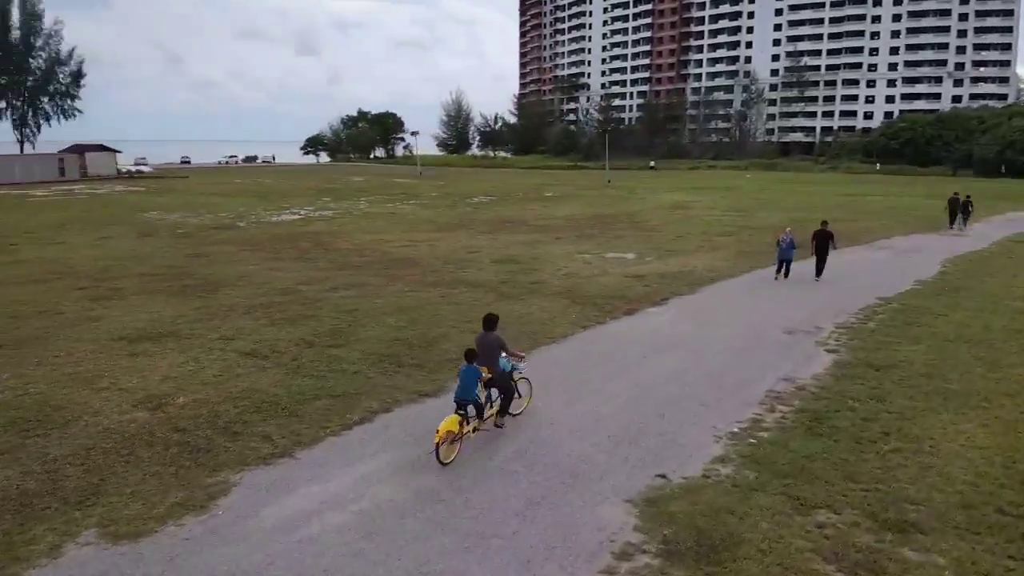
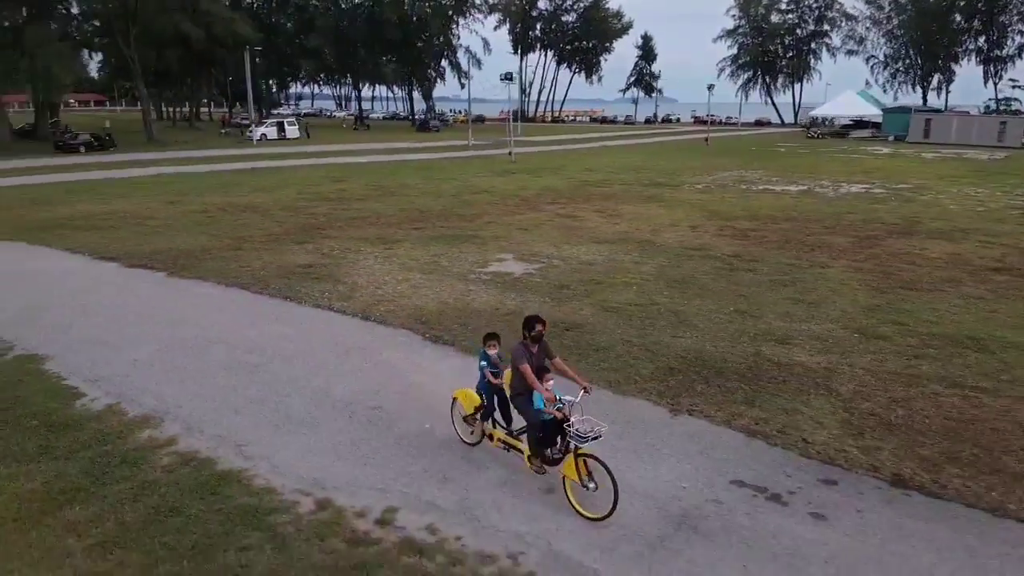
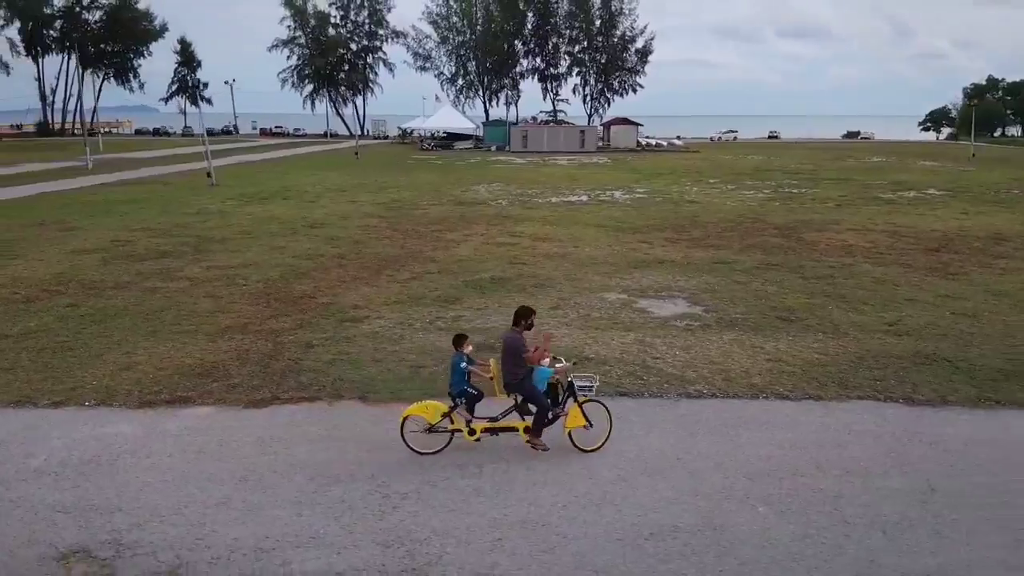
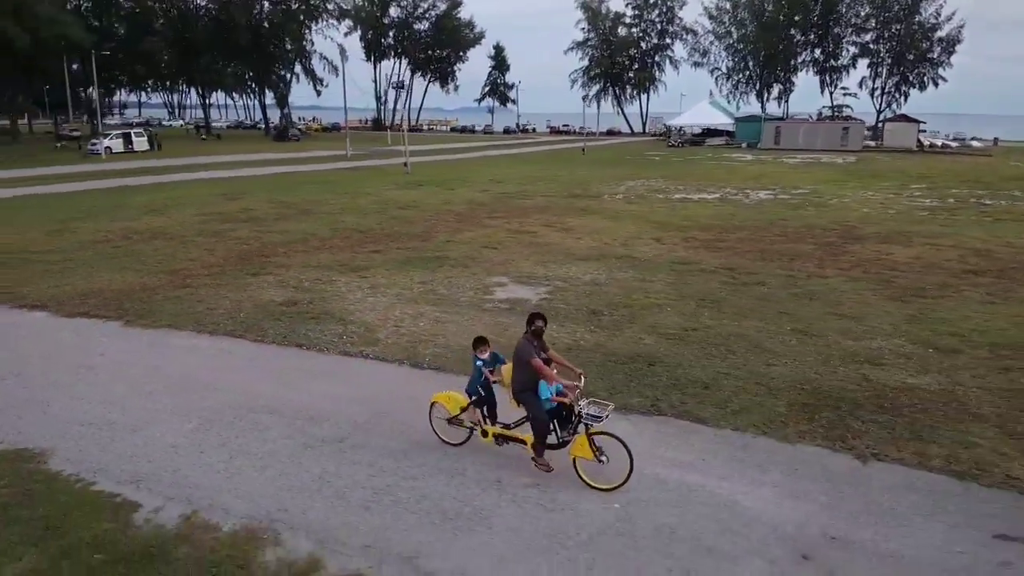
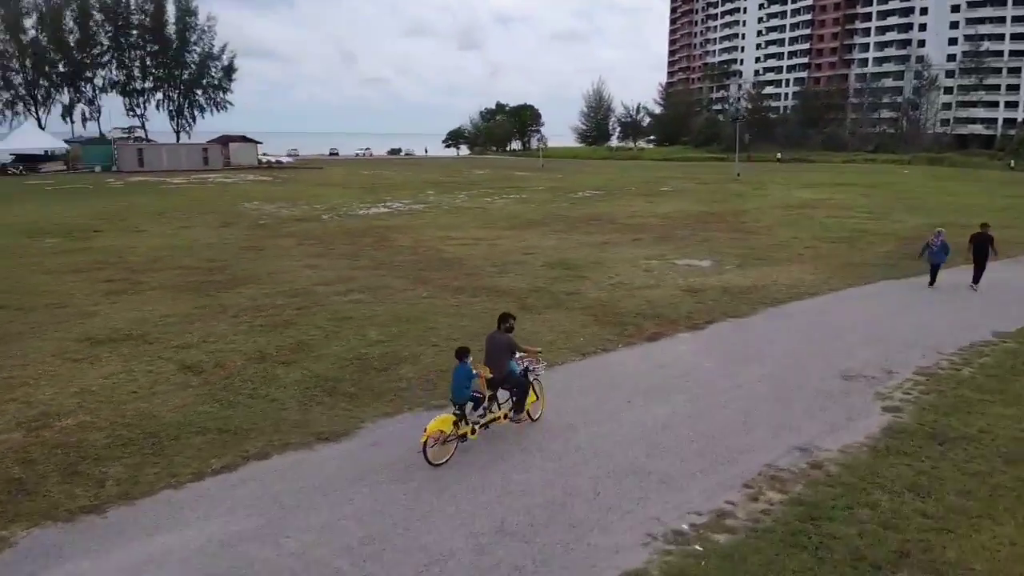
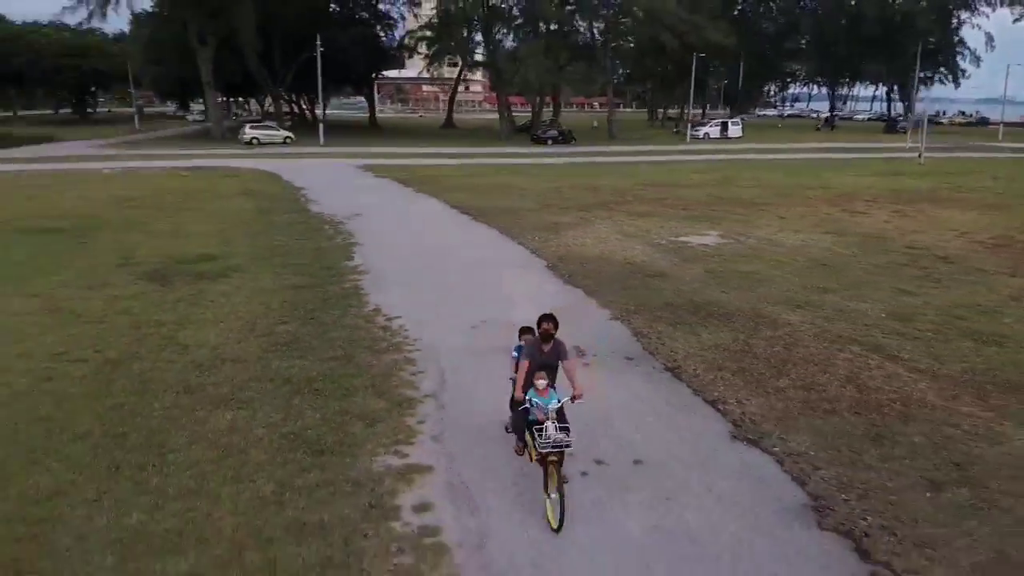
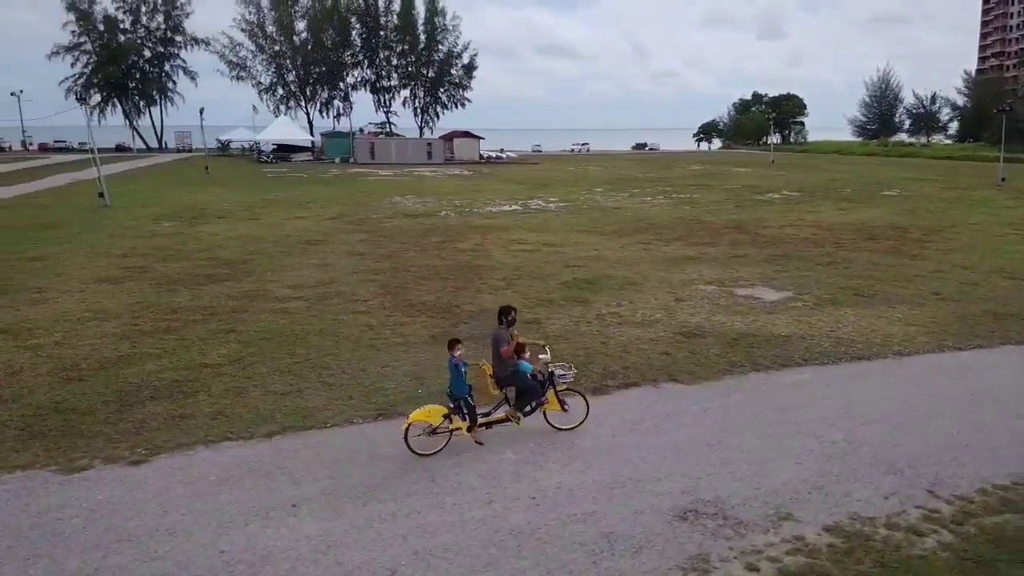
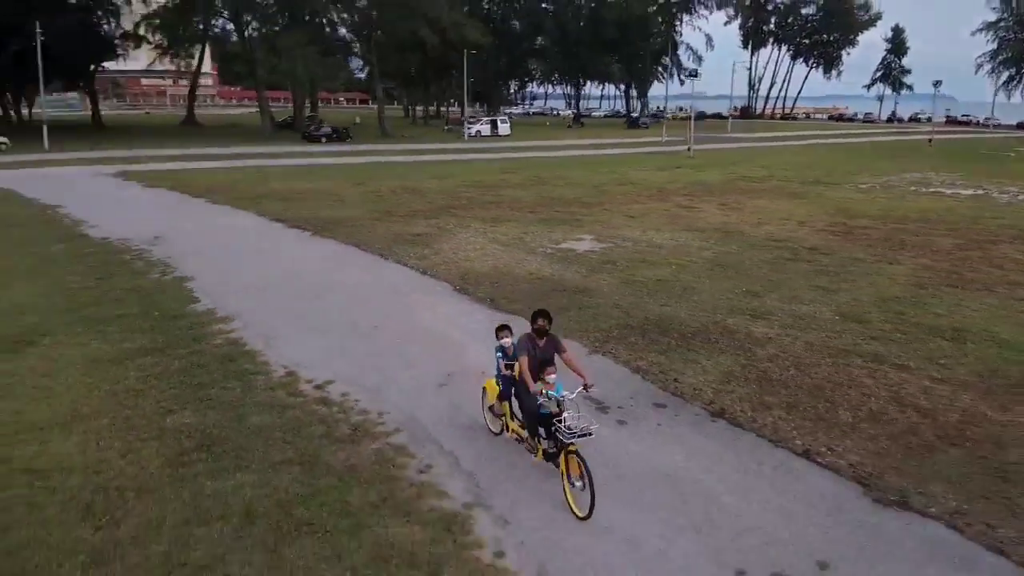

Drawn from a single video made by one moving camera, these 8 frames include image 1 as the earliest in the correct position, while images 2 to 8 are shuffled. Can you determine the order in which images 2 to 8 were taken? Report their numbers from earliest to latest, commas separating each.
5, 7, 3, 4, 2, 8, 6
